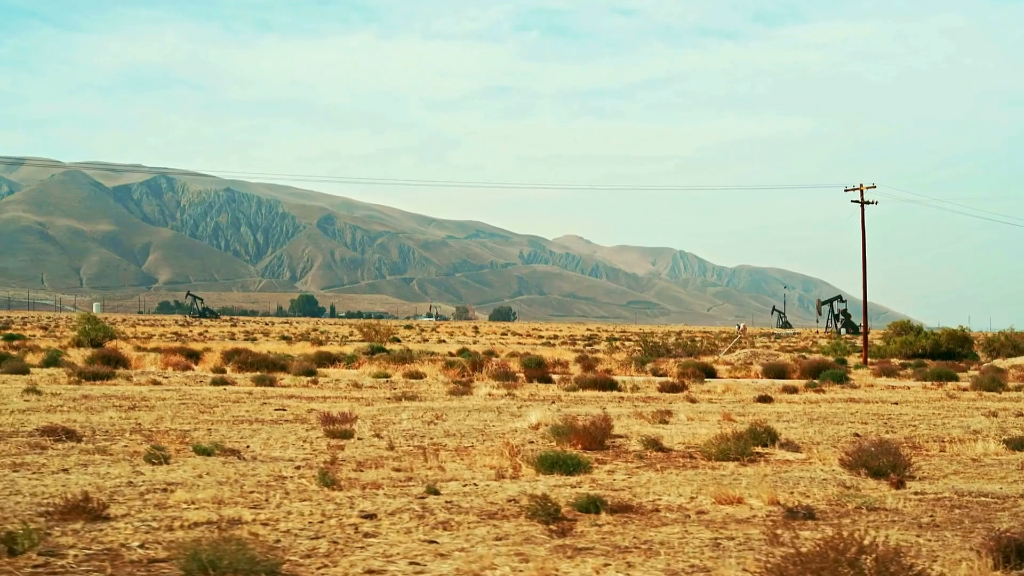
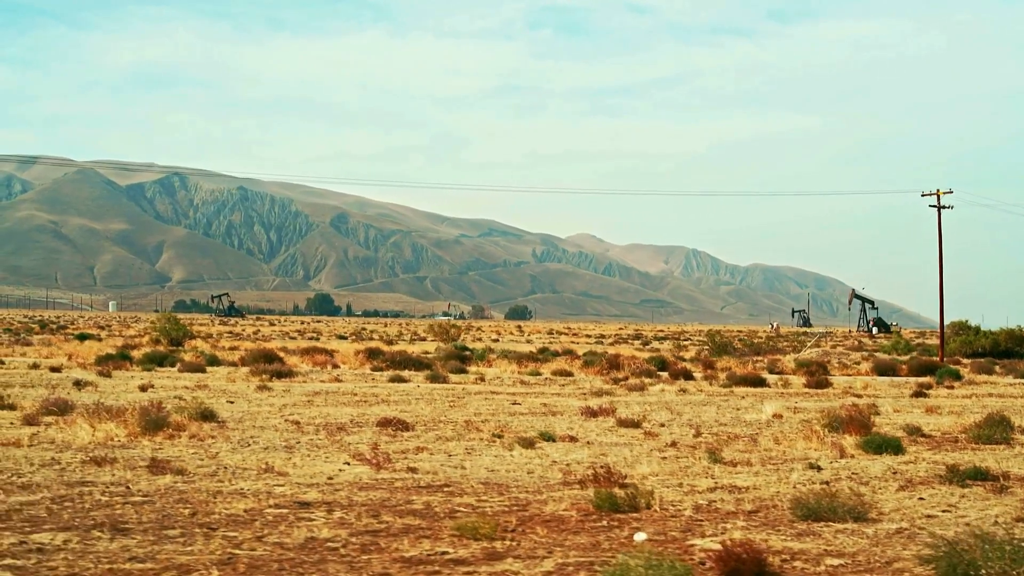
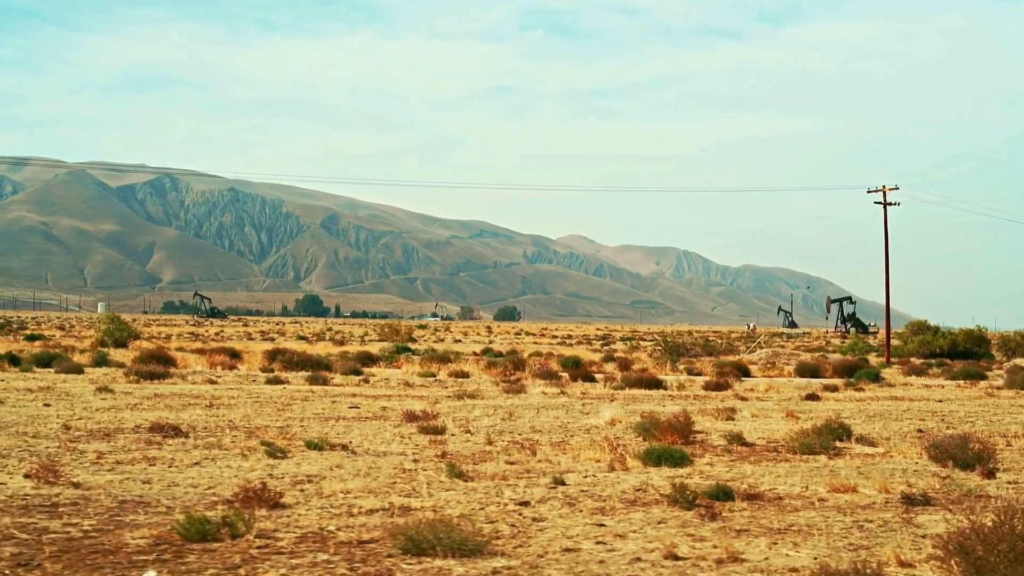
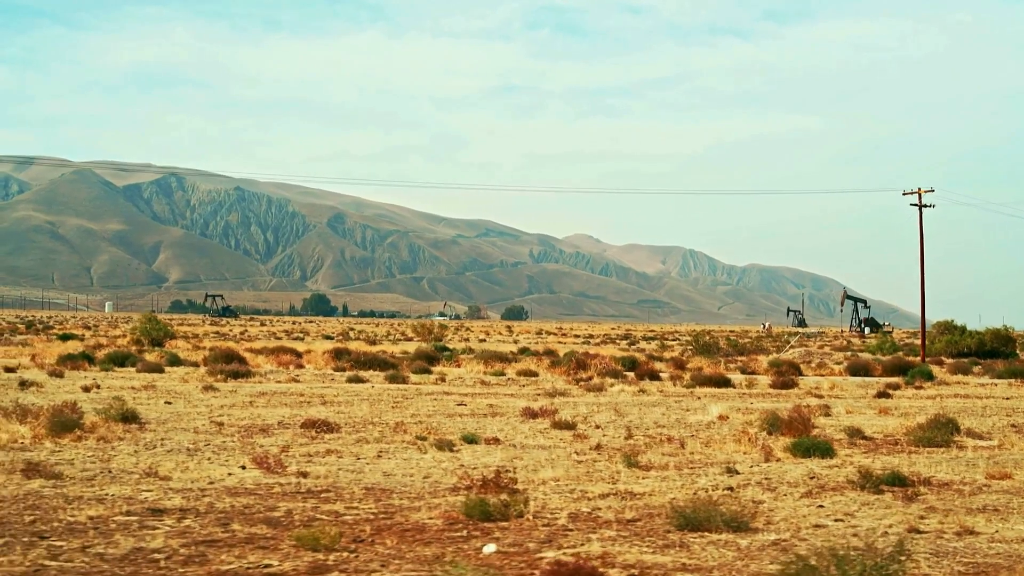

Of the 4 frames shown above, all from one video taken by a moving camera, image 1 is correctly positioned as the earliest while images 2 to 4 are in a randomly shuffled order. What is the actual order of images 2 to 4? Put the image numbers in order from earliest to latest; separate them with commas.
3, 4, 2
